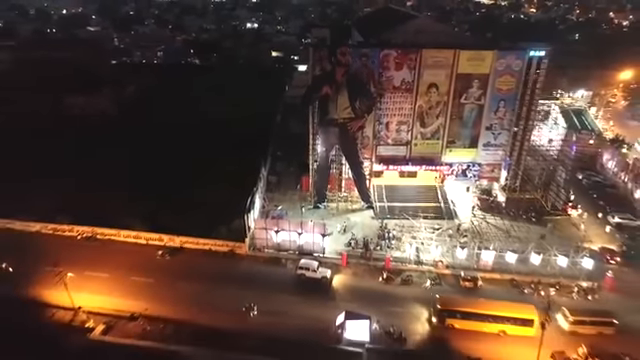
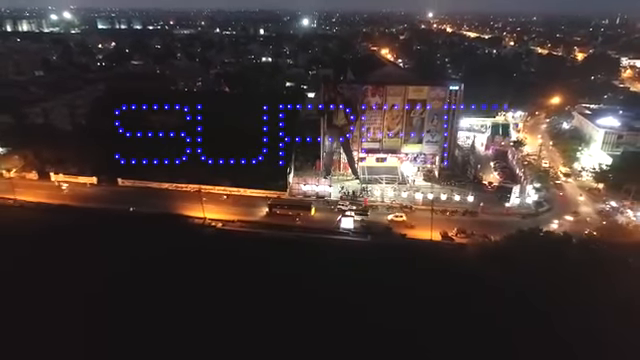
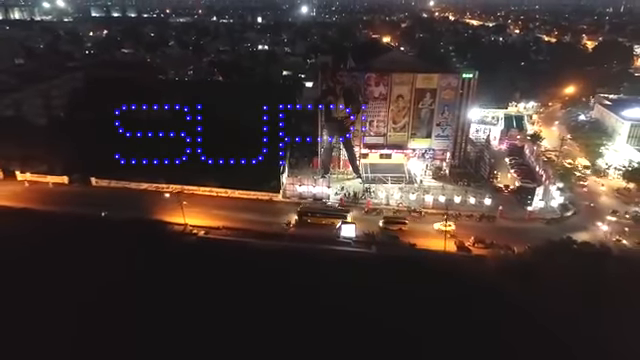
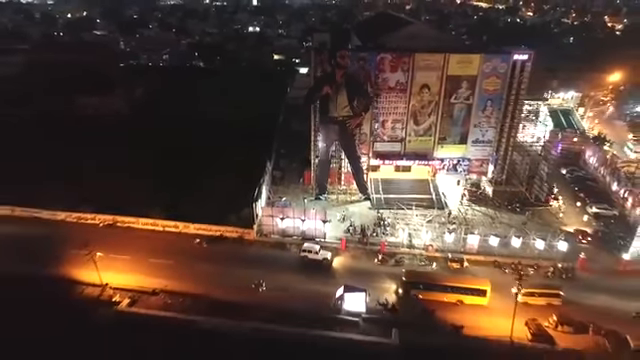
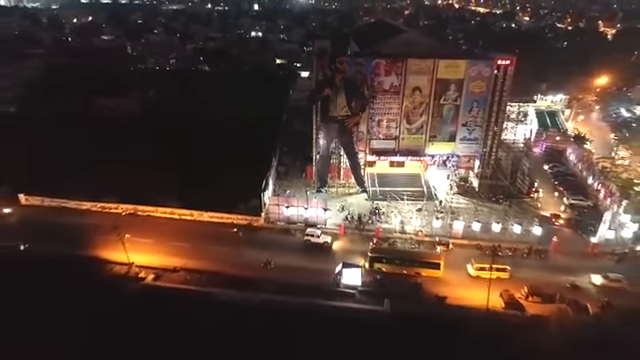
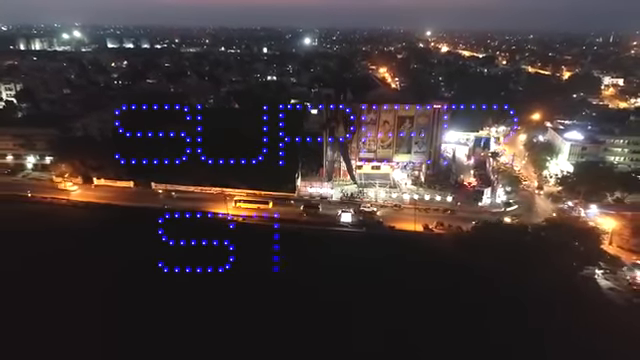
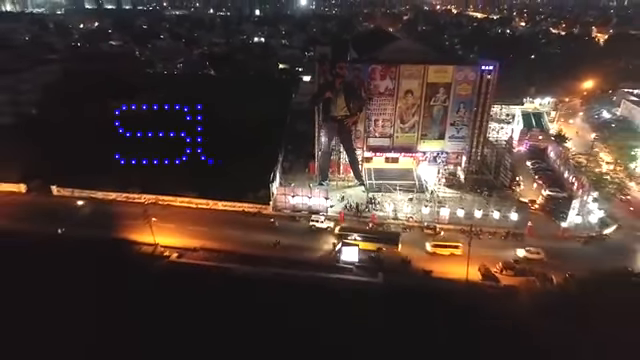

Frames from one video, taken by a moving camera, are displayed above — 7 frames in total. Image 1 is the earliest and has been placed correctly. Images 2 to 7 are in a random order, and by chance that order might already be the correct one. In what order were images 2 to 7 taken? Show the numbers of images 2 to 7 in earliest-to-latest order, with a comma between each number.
4, 5, 7, 3, 2, 6
